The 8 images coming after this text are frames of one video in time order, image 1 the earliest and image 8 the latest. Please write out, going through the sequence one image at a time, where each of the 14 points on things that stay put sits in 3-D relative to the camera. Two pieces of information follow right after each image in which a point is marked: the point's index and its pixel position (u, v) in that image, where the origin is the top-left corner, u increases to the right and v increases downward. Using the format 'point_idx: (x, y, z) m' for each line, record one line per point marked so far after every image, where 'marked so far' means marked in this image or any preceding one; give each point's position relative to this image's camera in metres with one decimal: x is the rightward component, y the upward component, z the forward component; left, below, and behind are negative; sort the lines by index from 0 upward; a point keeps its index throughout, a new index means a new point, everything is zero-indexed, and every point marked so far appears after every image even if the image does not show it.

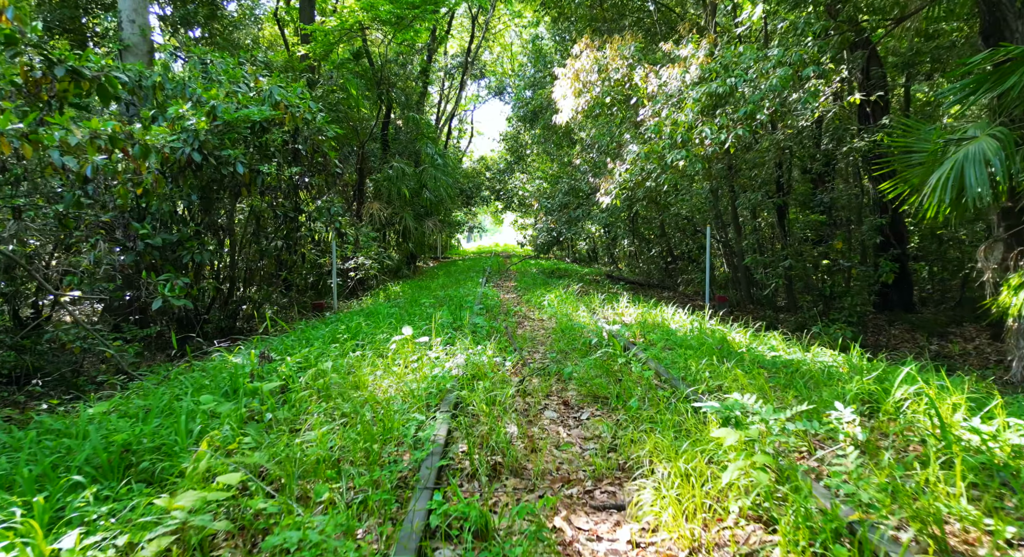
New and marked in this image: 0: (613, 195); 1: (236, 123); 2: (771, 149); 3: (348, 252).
0: (+1.3, +1.1, +7.6) m
1: (-3.1, +1.7, +6.3) m
2: (+3.9, +1.9, +8.5) m
3: (-3.0, +0.5, +10.7) m
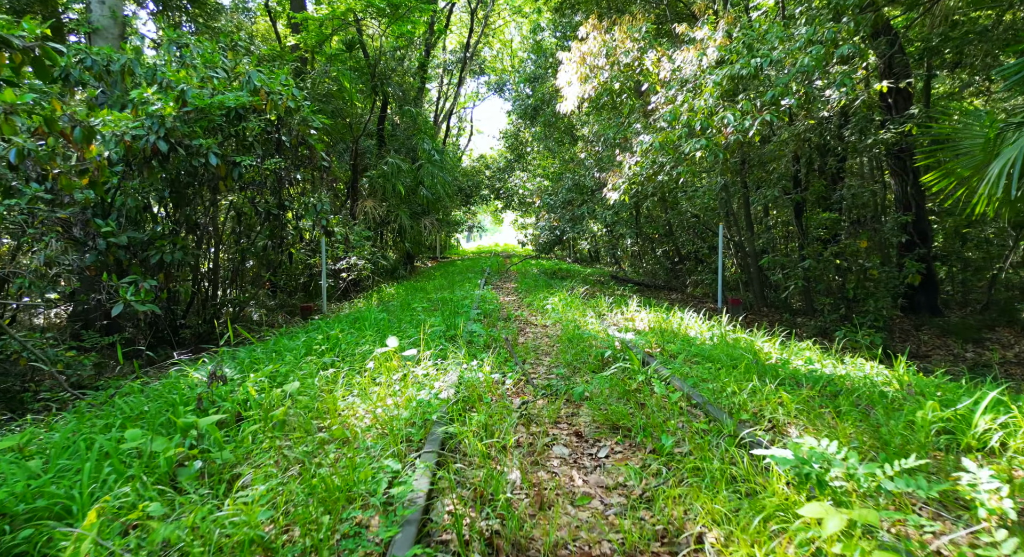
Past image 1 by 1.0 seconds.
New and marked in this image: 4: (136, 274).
0: (+1.3, +1.1, +7.0) m
1: (-3.0, +1.7, +5.8) m
2: (+3.9, +1.9, +7.9) m
3: (-3.0, +0.5, +10.2) m
4: (-3.6, 0.0, +5.5) m
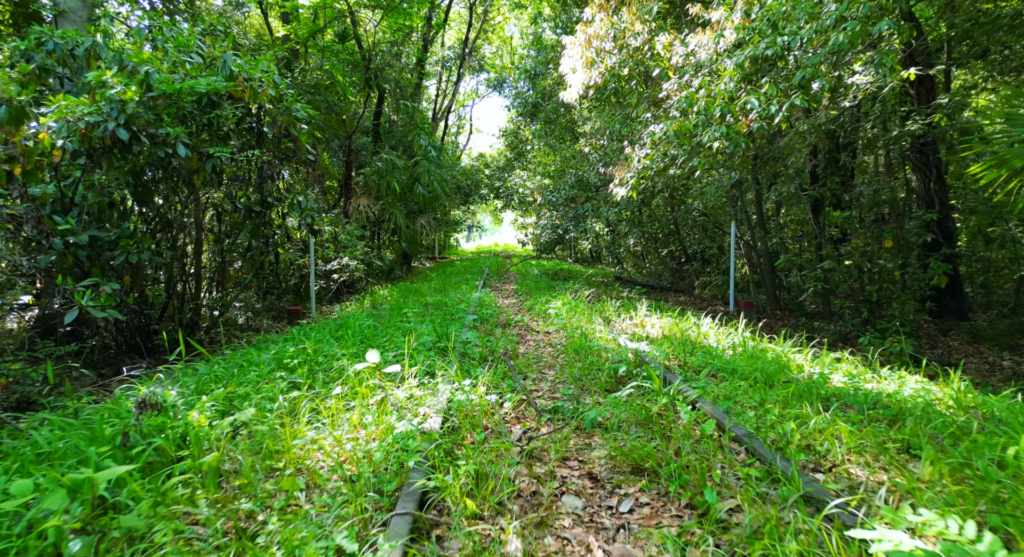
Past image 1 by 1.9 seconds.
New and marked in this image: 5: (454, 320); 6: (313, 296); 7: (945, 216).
0: (+1.3, +1.0, +6.5) m
1: (-3.1, +1.7, +5.3) m
2: (+3.9, +1.9, +7.4) m
3: (-3.0, +0.4, +9.7) m
4: (-3.6, 0.0, +5.0) m
5: (-0.6, -0.4, +5.9) m
6: (-3.2, -0.3, +9.2) m
7: (+6.2, +0.9, +8.2) m
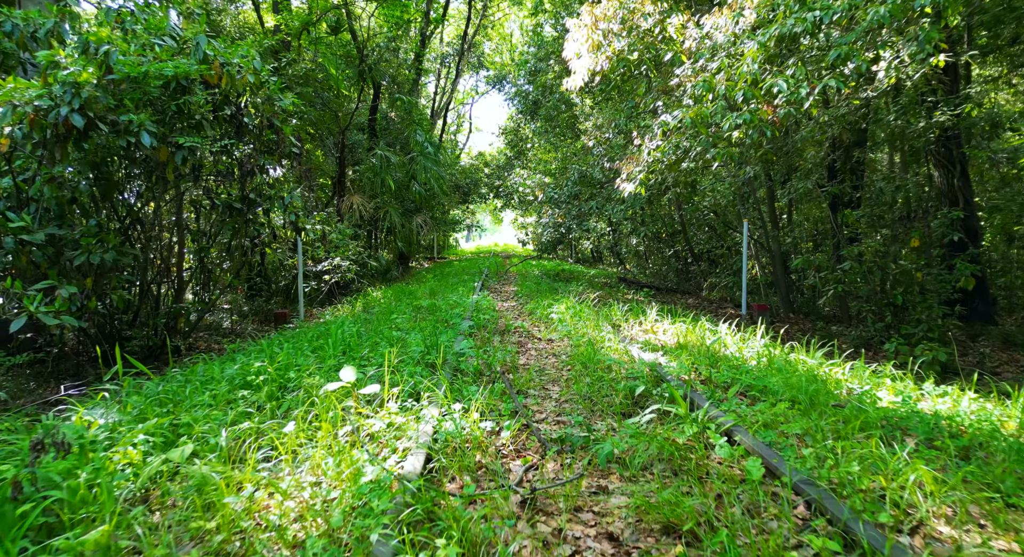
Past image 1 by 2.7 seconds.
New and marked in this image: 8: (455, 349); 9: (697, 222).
0: (+1.3, +1.0, +6.0) m
1: (-3.1, +1.7, +4.8) m
2: (+3.9, +1.9, +6.9) m
3: (-3.0, +0.4, +9.2) m
4: (-3.6, 0.0, +4.5) m
5: (-0.6, -0.5, +5.4) m
6: (-3.2, -0.3, +8.7) m
7: (+6.2, +0.9, +7.7) m
8: (-0.4, -0.6, +4.4) m
9: (+3.4, +1.0, +10.6) m
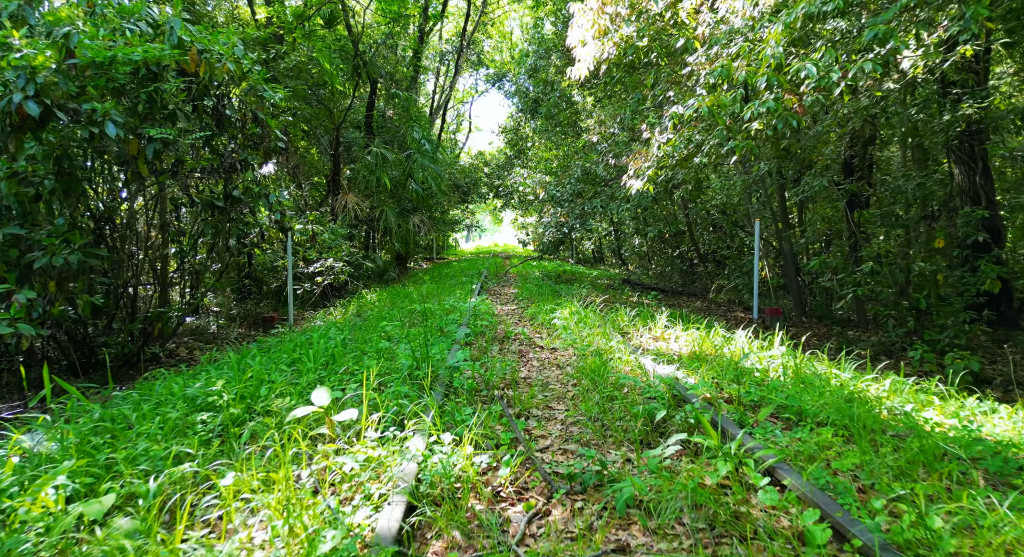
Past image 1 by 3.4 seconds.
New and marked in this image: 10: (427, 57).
0: (+1.3, +1.0, +5.6) m
1: (-3.1, +1.6, +4.4) m
2: (+3.9, +1.8, +6.5) m
3: (-3.0, +0.4, +8.8) m
4: (-3.6, 0.0, +4.1) m
5: (-0.6, -0.5, +5.0) m
6: (-3.2, -0.3, +8.3) m
7: (+6.2, +0.8, +7.3) m
8: (-0.4, -0.6, +4.1) m
9: (+3.4, +1.0, +10.2) m
10: (-2.9, +7.6, +19.6) m
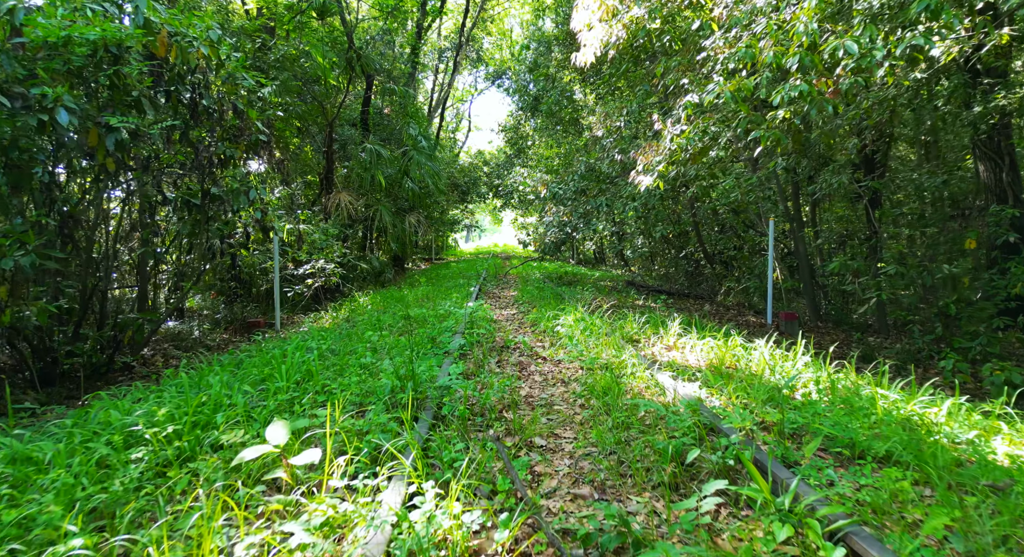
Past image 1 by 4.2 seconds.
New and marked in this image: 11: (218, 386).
0: (+1.3, +1.0, +5.2) m
1: (-3.1, +1.6, +4.0) m
2: (+3.9, +1.8, +6.1) m
3: (-3.1, +0.3, +8.4) m
4: (-3.6, -0.1, +3.7) m
5: (-0.6, -0.5, +4.6) m
6: (-3.2, -0.4, +7.9) m
7: (+6.2, +0.8, +6.9) m
8: (-0.4, -0.6, +3.6) m
9: (+3.4, +1.0, +9.8) m
10: (-2.9, +7.5, +19.2) m
11: (-1.8, -0.6, +3.4) m
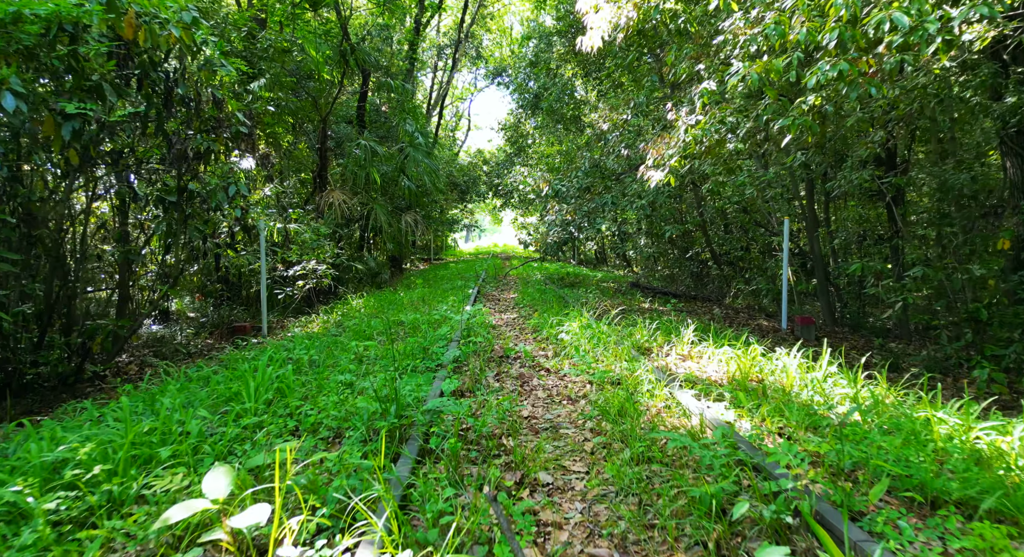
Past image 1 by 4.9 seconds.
0: (+1.3, +0.9, +4.8) m
1: (-3.1, +1.6, +3.6) m
2: (+3.9, +1.8, +5.7) m
3: (-3.0, +0.3, +8.0) m
4: (-3.6, -0.1, +3.3) m
5: (-0.6, -0.6, +4.2) m
6: (-3.2, -0.4, +7.5) m
7: (+6.2, +0.8, +6.5) m
8: (-0.4, -0.6, +3.2) m
9: (+3.4, +0.9, +9.4) m
10: (-2.9, +7.5, +18.8) m
11: (-1.8, -0.6, +3.0) m
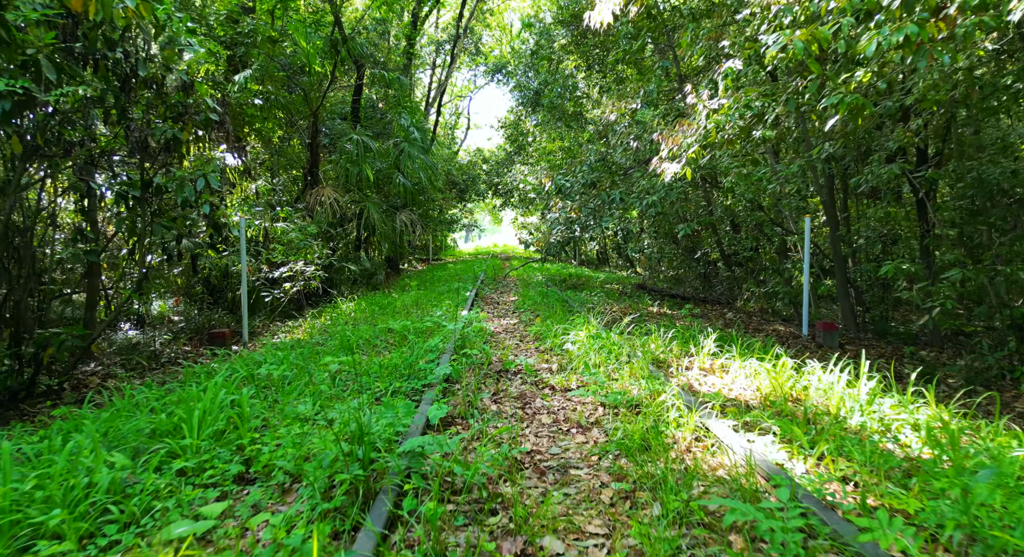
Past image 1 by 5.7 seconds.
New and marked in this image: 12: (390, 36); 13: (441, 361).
0: (+1.3, +0.9, +4.3) m
1: (-3.1, +1.5, +3.1) m
2: (+3.9, +1.7, +5.2) m
3: (-3.0, +0.3, +7.5) m
4: (-3.6, -0.1, +2.8) m
5: (-0.6, -0.6, +3.7) m
6: (-3.2, -0.4, +7.0) m
7: (+6.2, +0.8, +6.0) m
8: (-0.4, -0.7, +2.7) m
9: (+3.4, +0.9, +8.9) m
10: (-2.9, +7.5, +18.3) m
11: (-1.8, -0.7, +2.5) m
12: (-2.7, +5.3, +12.4) m
13: (-0.5, -0.5, +4.0) m
